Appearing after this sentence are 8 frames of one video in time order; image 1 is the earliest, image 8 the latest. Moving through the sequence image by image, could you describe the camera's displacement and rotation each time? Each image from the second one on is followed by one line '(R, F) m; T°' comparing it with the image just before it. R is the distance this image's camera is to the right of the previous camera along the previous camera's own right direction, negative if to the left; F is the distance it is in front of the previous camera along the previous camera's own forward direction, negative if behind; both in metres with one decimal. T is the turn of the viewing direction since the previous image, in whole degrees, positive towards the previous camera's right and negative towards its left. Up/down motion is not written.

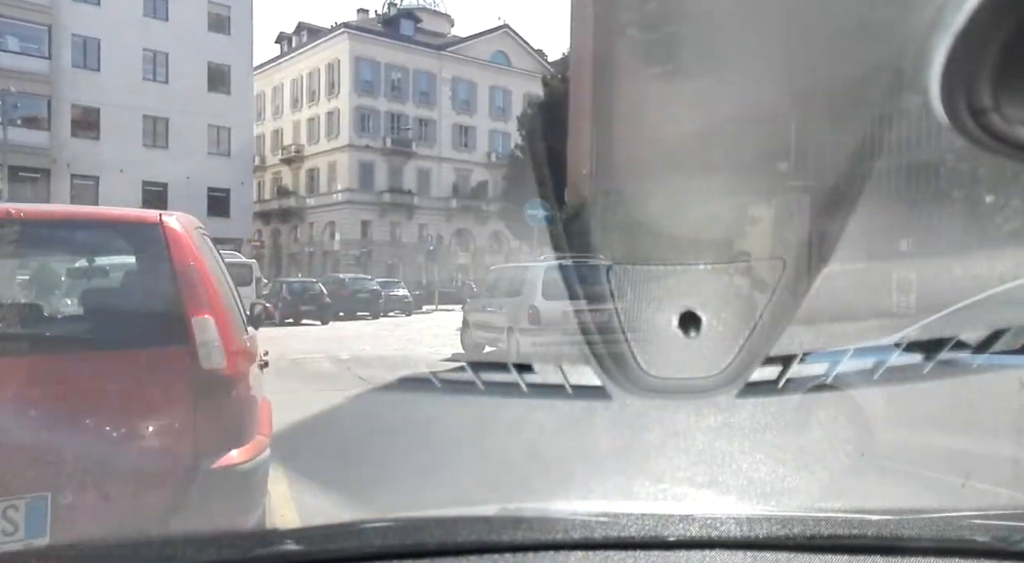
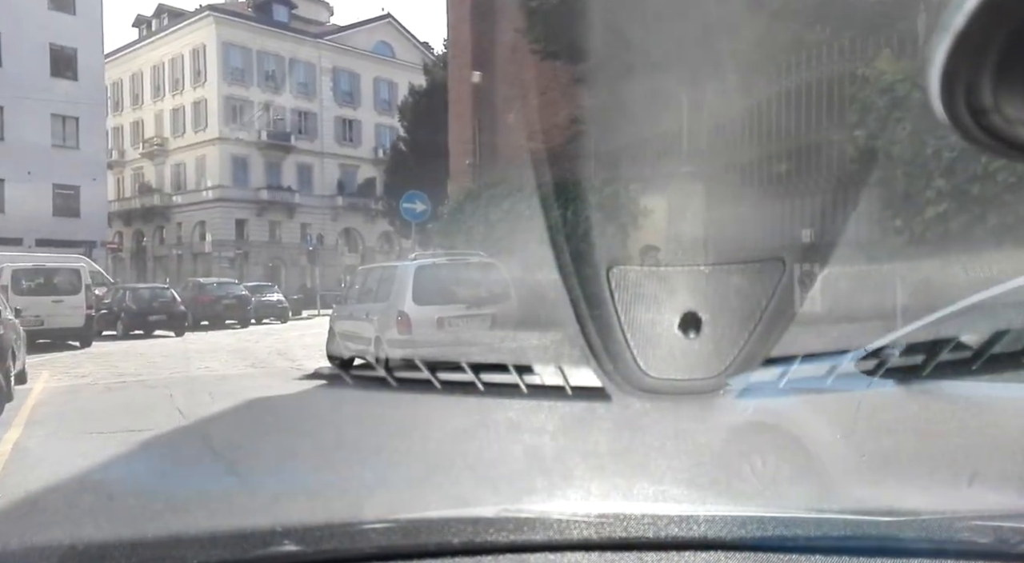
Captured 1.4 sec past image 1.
(-1.3, +1.2) m; +10°
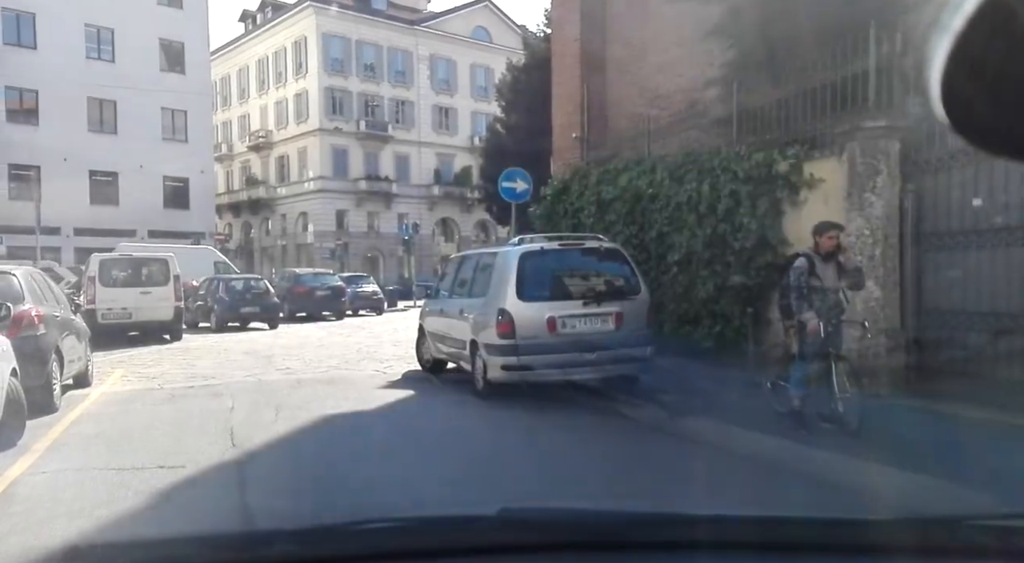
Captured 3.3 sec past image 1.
(+0.2, +0.9) m; -7°
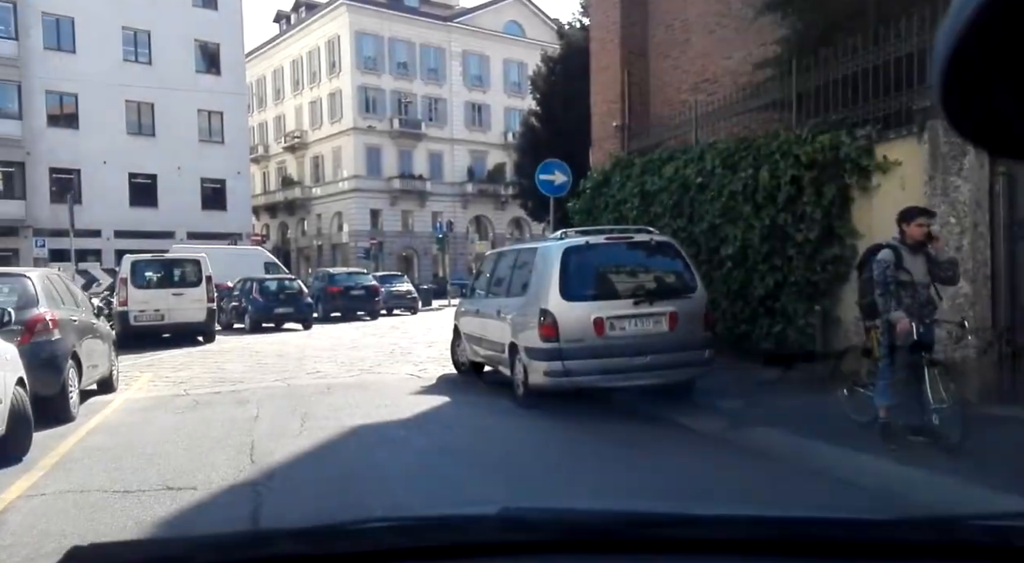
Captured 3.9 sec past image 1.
(0.0, +0.3) m; -2°
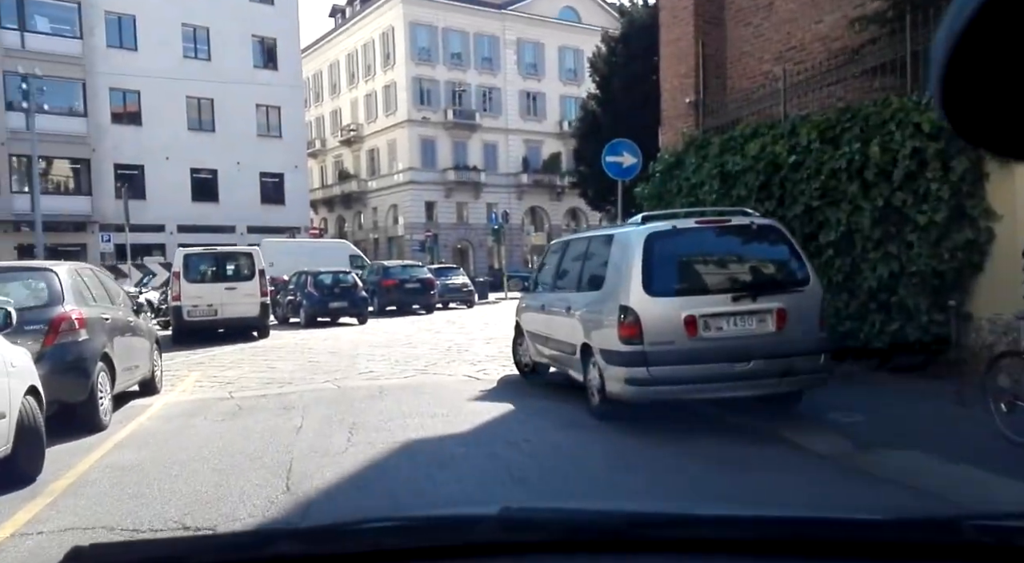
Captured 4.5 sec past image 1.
(-0.1, +0.4) m; -4°
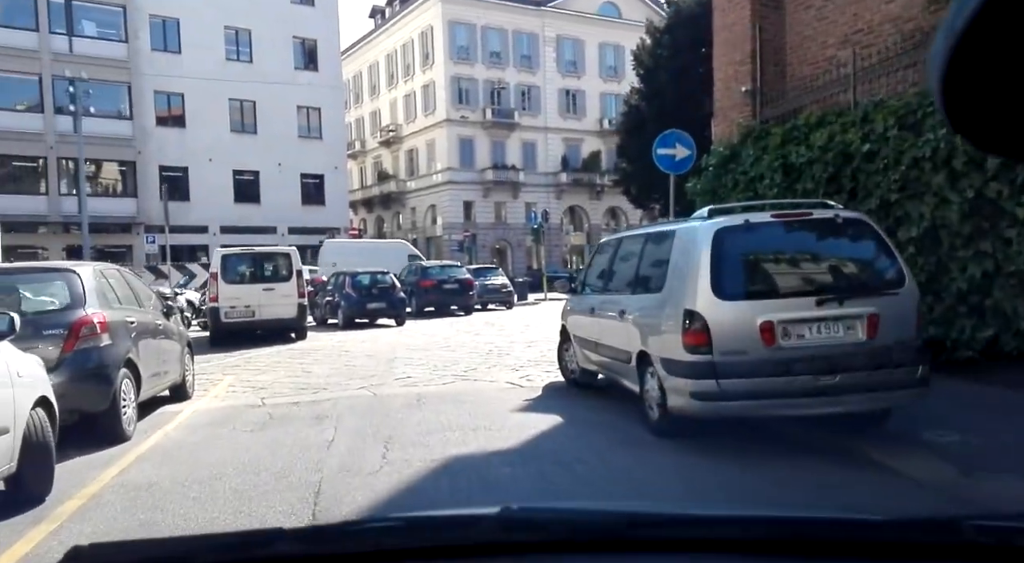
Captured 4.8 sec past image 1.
(0.0, +0.3) m; -3°
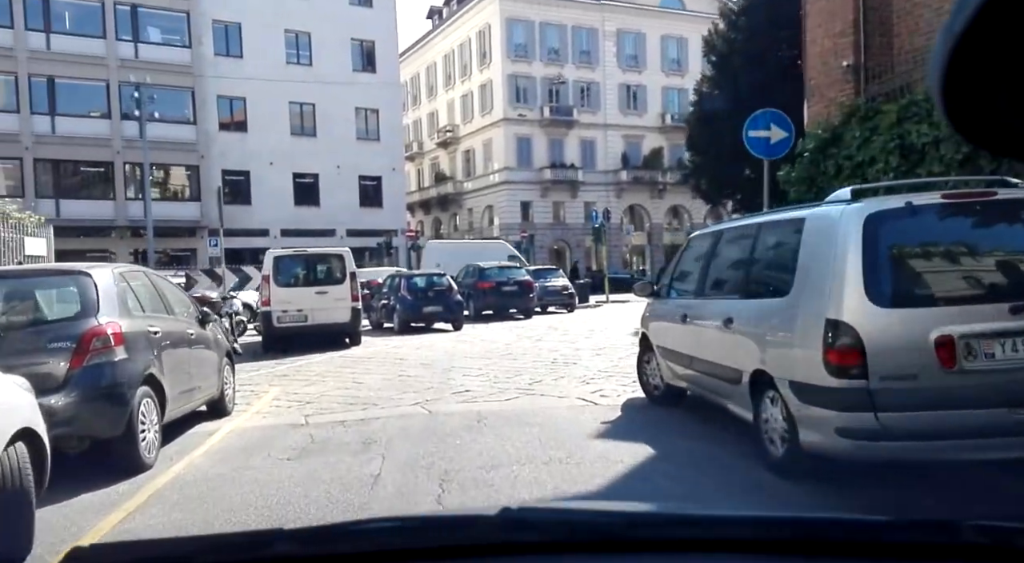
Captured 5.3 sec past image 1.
(-0.1, +0.5) m; -4°
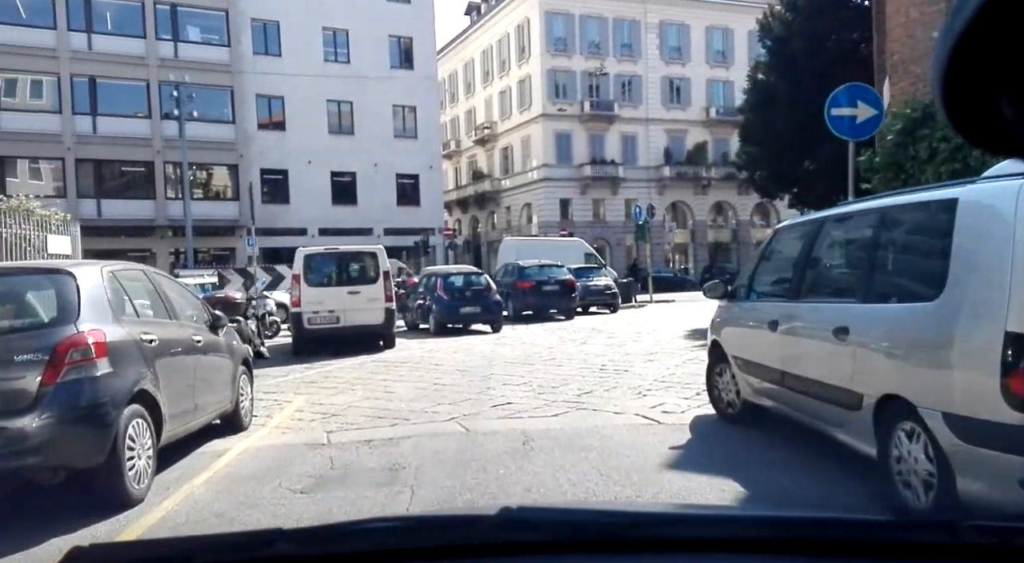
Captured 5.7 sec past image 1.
(0.0, +0.5) m; -3°
